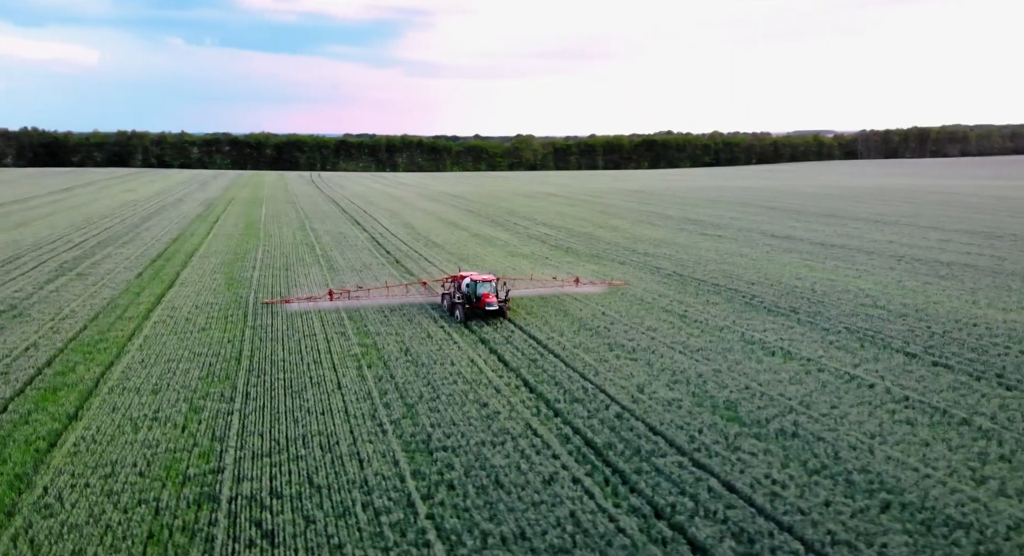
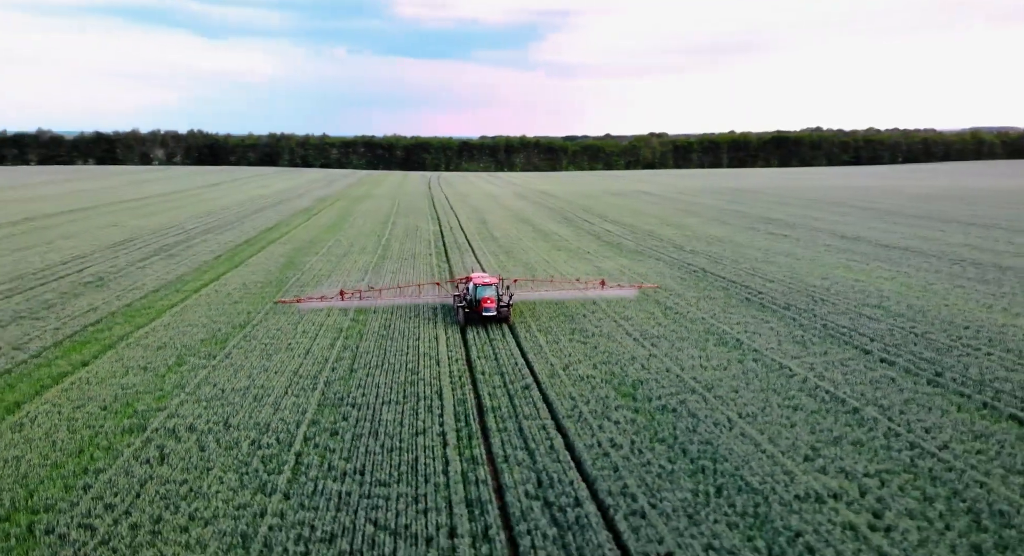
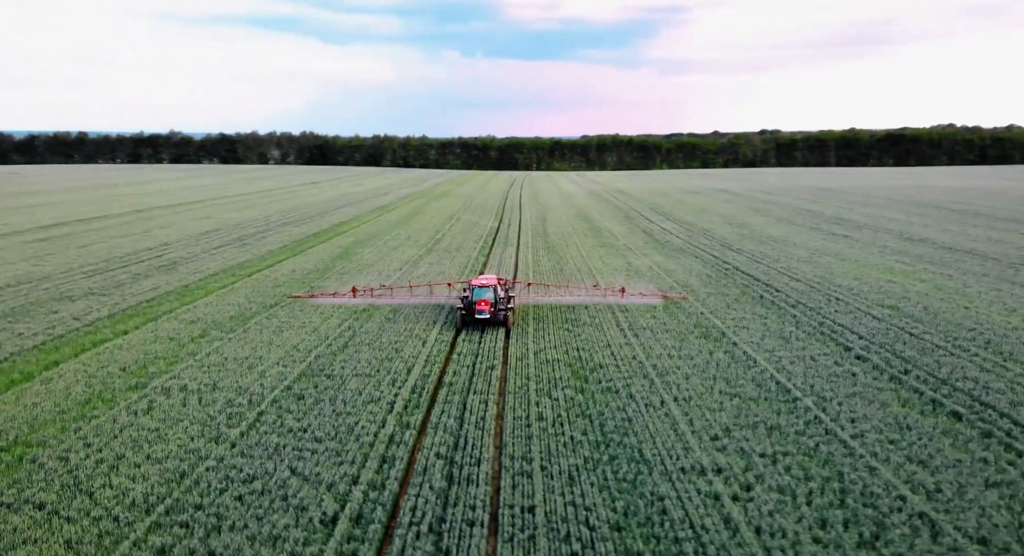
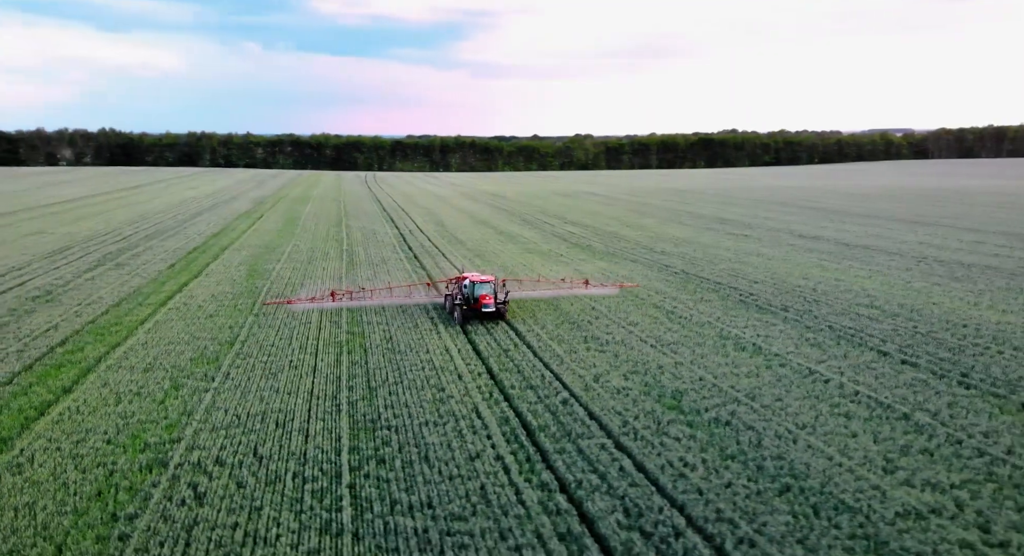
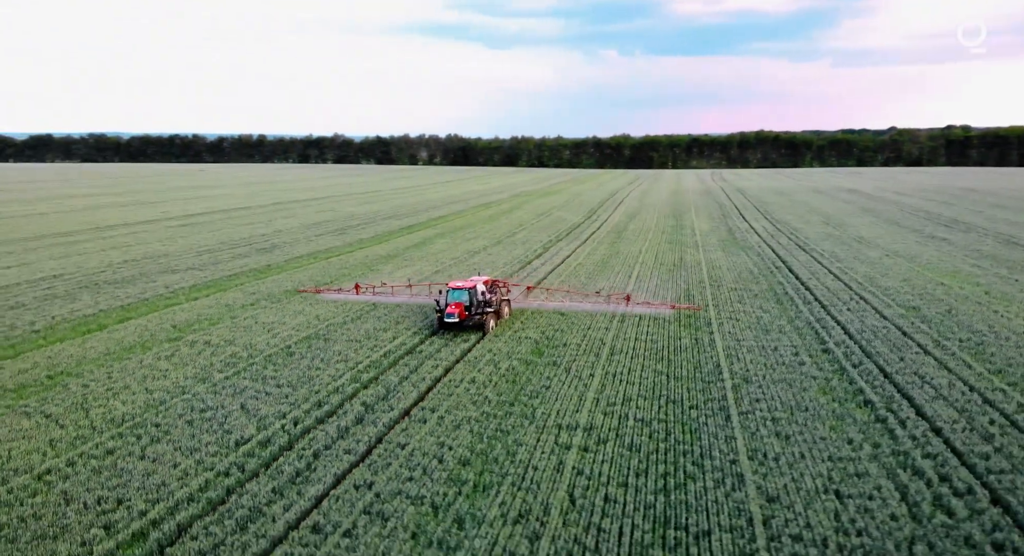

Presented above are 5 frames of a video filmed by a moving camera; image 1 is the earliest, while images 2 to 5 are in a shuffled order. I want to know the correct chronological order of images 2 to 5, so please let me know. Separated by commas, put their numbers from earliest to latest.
4, 2, 3, 5
